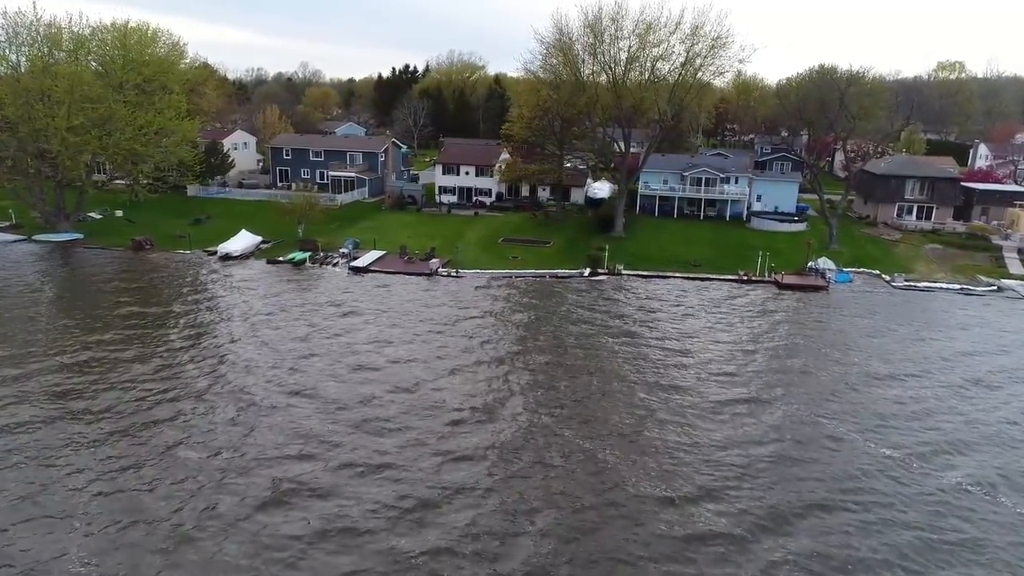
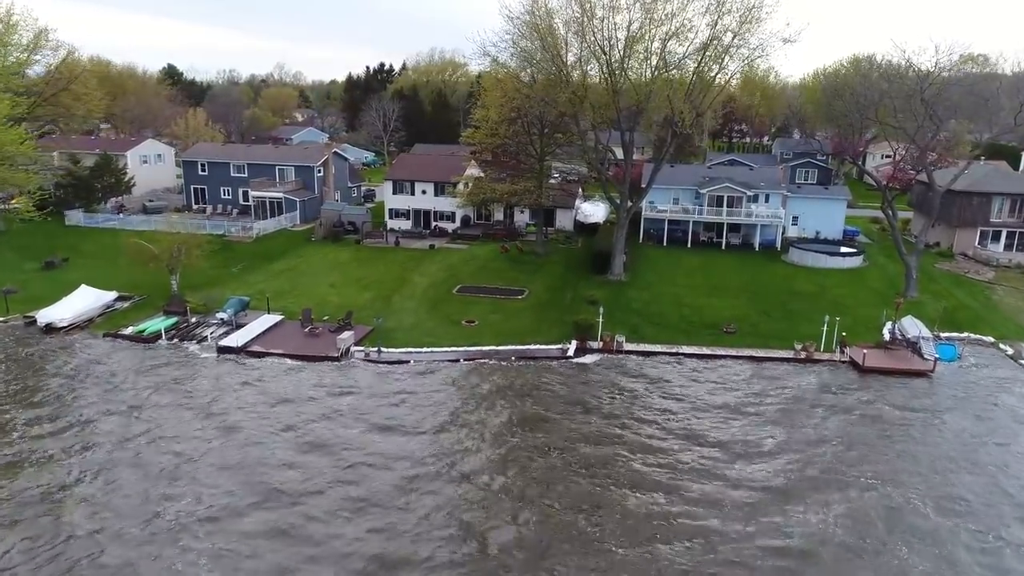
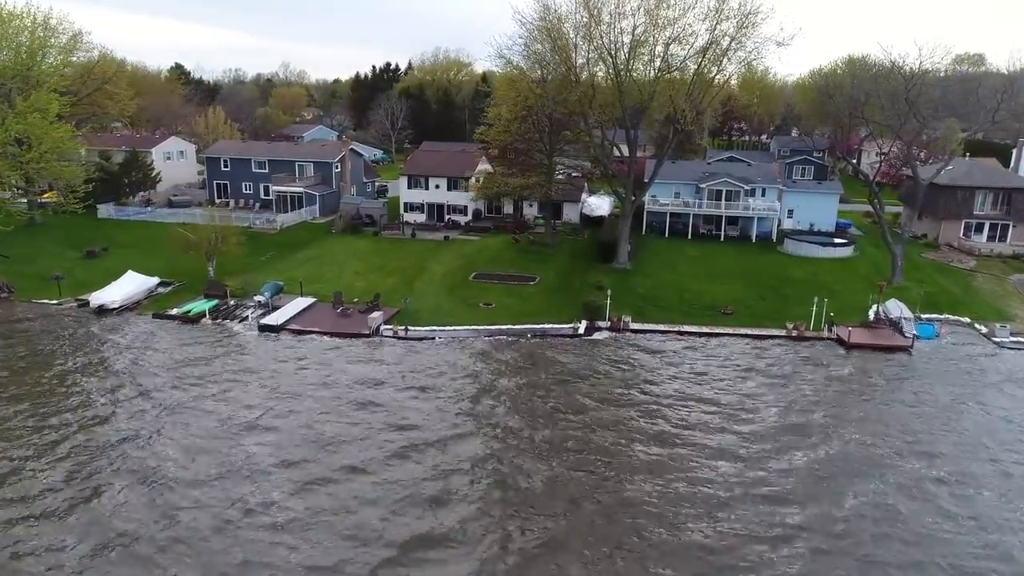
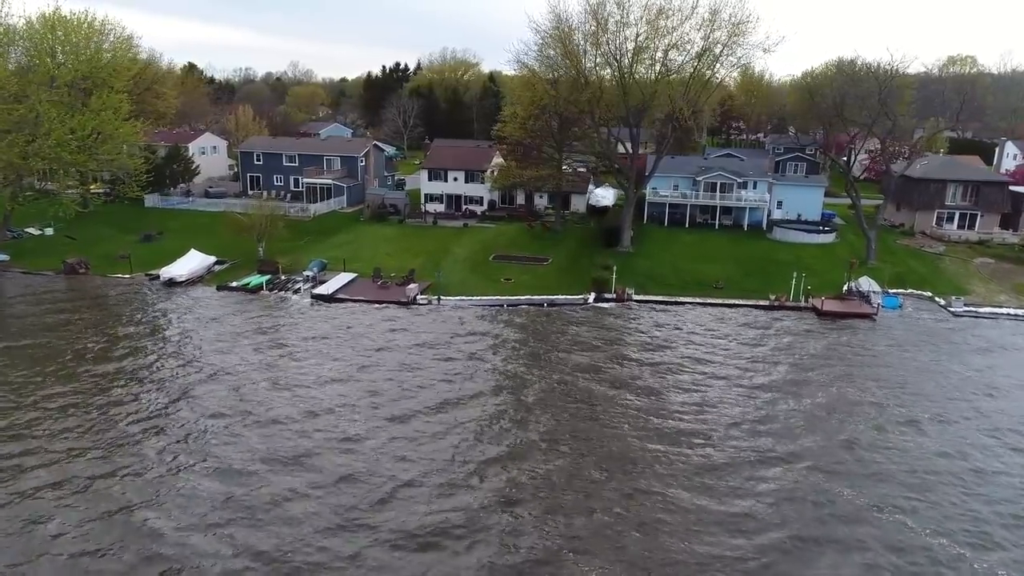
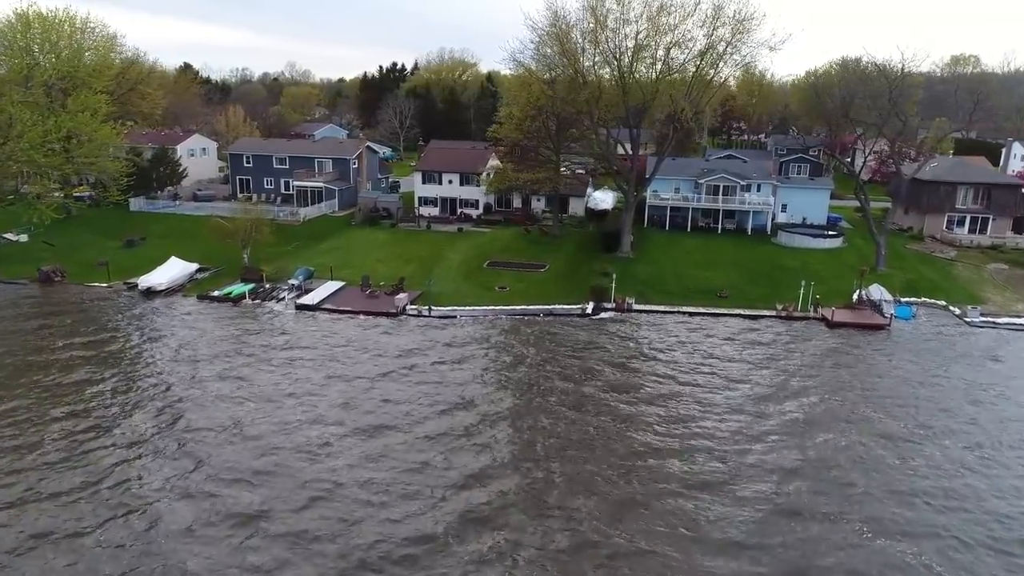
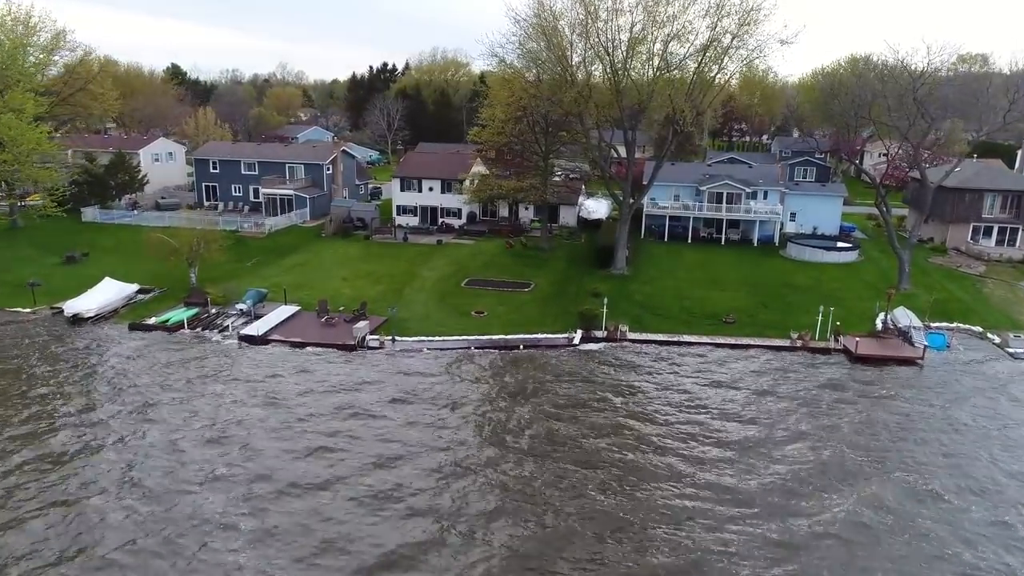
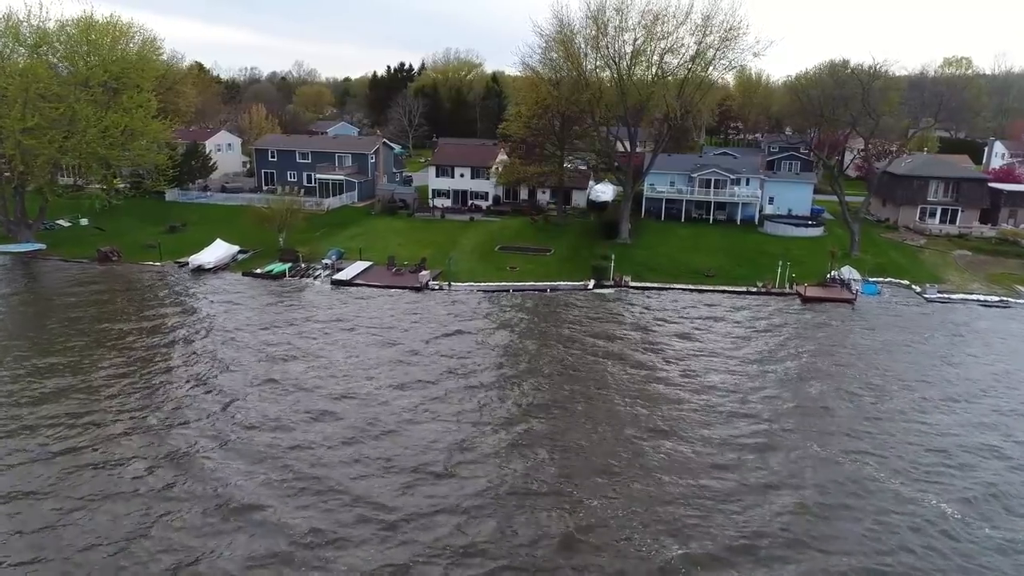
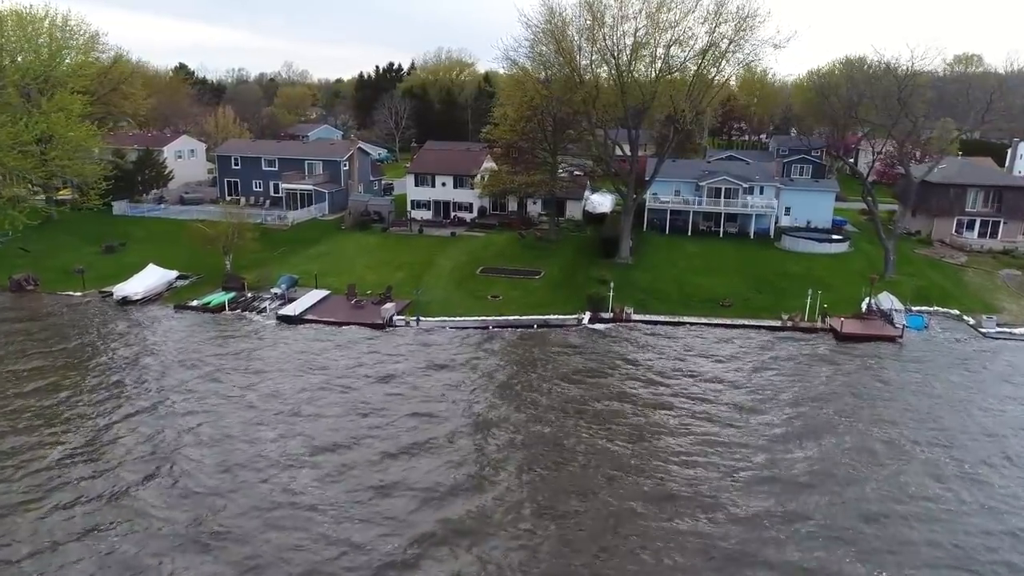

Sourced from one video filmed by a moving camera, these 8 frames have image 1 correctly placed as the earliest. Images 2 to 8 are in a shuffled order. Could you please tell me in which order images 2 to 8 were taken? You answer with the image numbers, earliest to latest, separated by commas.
7, 4, 5, 8, 3, 6, 2
